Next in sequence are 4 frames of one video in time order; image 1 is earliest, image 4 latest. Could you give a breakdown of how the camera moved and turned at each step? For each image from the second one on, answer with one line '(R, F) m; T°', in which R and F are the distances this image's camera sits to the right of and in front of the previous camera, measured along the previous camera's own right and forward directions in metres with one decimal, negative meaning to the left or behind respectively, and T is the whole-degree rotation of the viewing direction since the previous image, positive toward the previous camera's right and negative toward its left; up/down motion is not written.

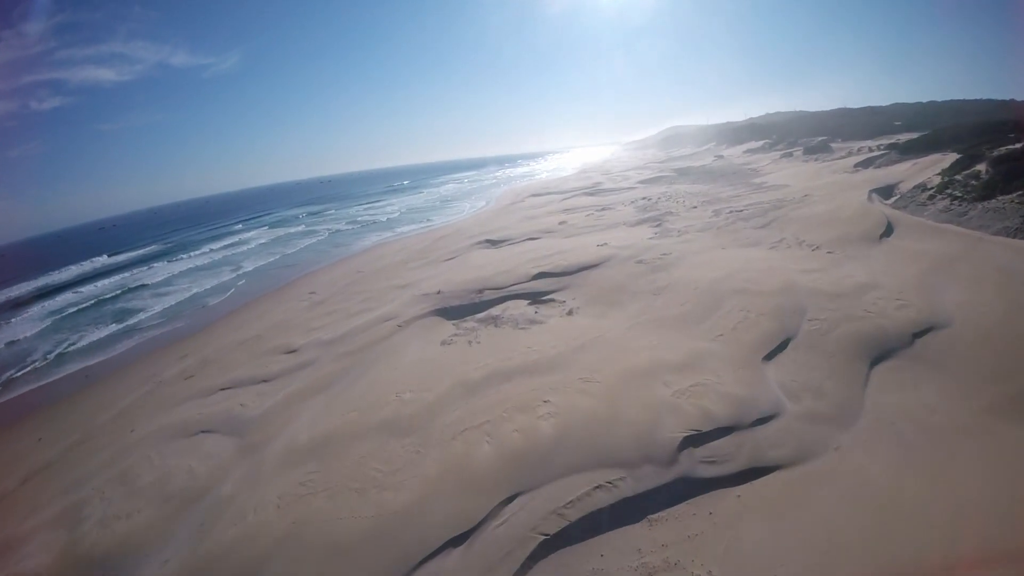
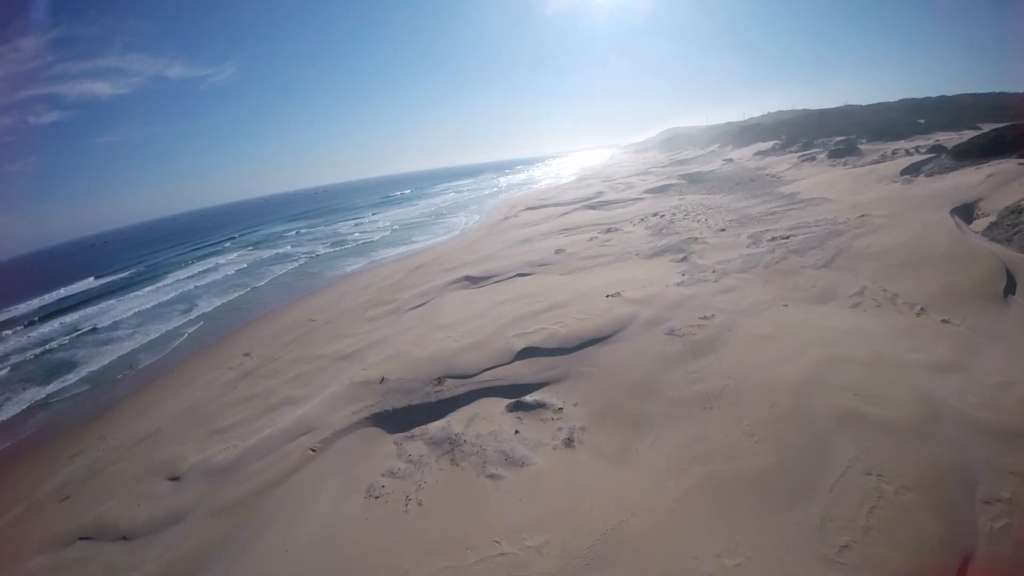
(+0.5, +3.1) m; -1°
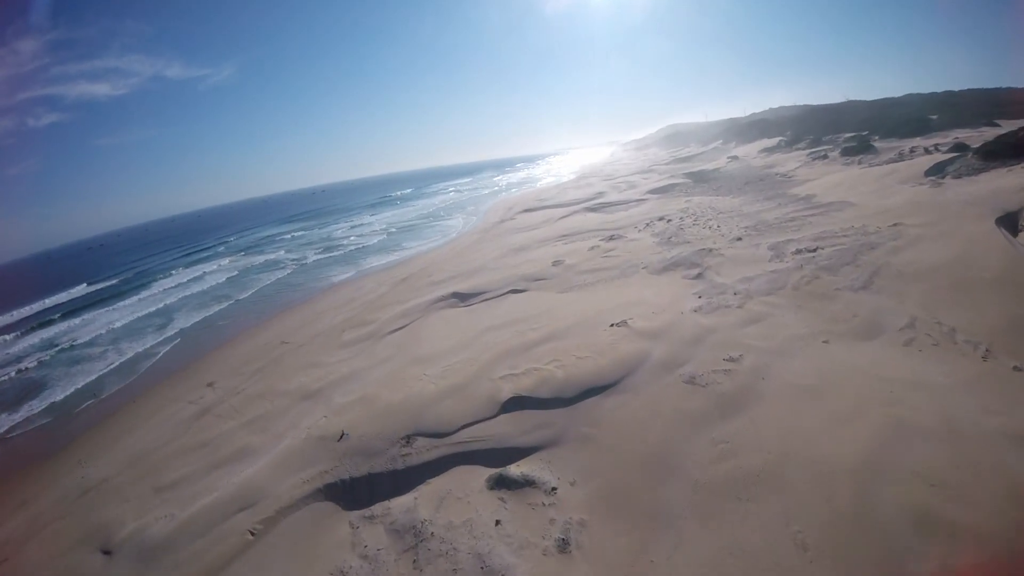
(+0.2, +1.3) m; 0°
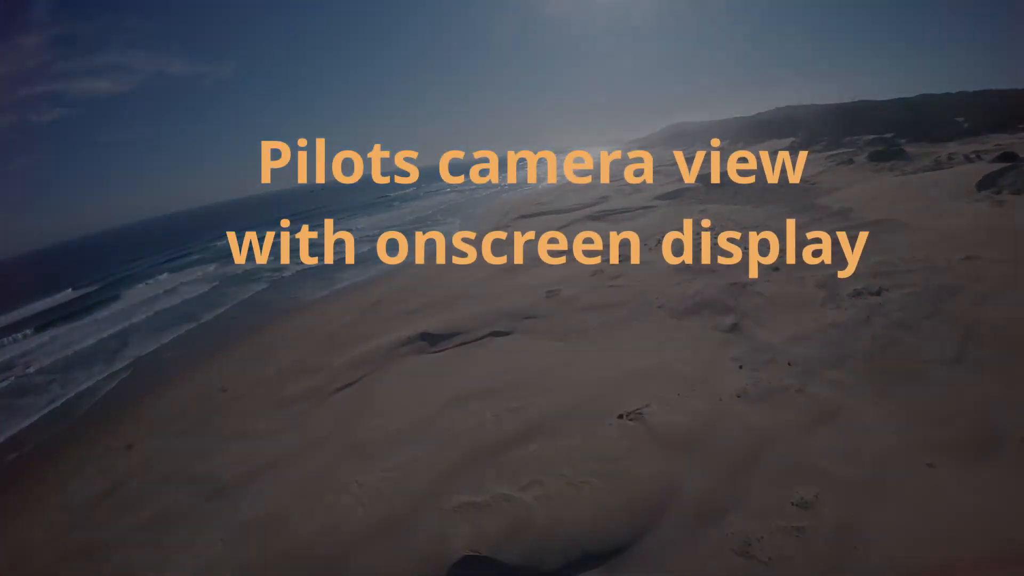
(+0.4, +2.1) m; 0°
